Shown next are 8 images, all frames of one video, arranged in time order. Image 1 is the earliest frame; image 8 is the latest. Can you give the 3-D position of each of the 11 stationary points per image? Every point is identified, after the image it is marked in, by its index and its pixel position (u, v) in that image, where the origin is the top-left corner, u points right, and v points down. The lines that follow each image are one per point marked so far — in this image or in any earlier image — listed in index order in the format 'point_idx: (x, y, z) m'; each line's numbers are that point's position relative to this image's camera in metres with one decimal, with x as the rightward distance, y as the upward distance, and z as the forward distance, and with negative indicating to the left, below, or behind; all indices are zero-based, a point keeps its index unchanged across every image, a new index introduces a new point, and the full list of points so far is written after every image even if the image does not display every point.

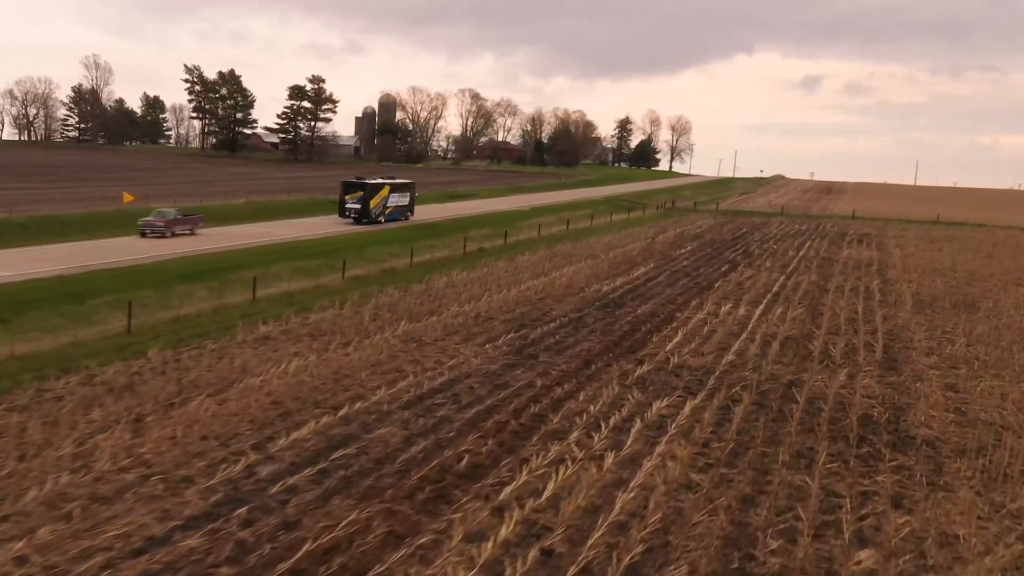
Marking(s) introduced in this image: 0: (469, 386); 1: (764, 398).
0: (-0.5, -1.2, +14.3) m
1: (+3.1, -1.4, +14.3) m
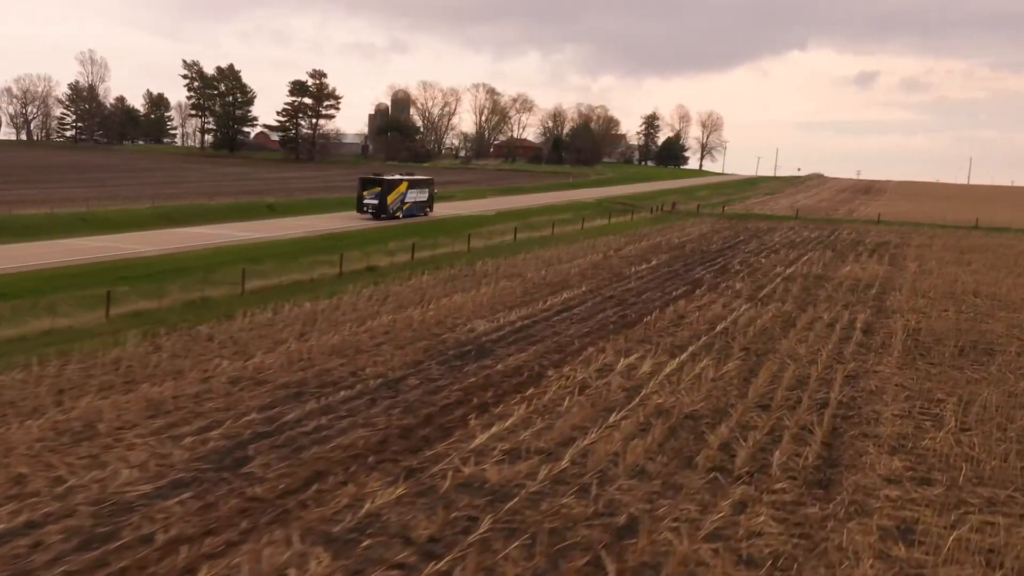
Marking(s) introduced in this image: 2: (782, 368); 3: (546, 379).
0: (-3.4, -1.8, +8.2) m
1: (+0.3, -1.9, +8.1) m
2: (+3.6, -1.1, +15.5) m
3: (+0.4, -1.1, +14.4) m
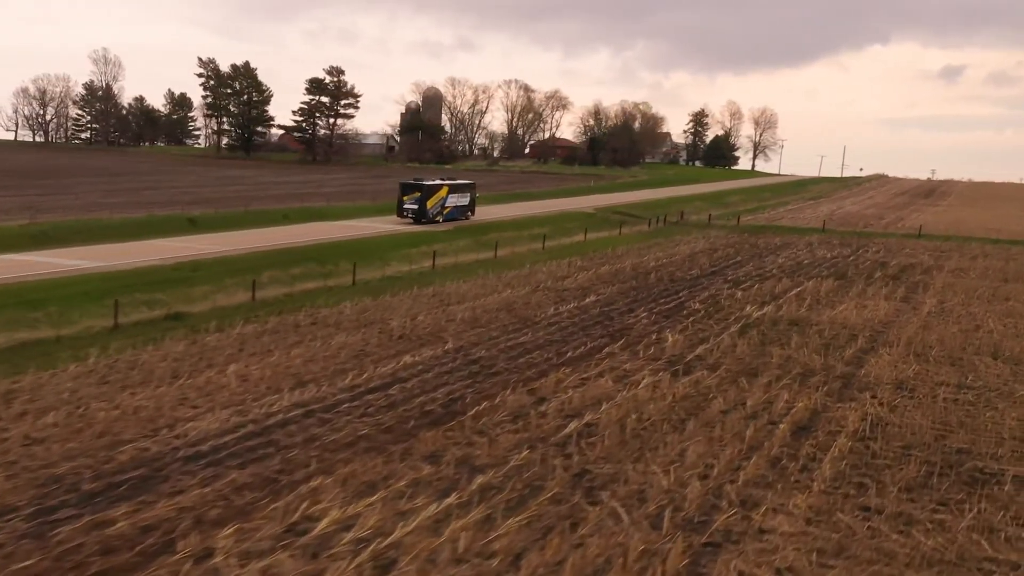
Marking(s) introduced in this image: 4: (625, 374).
0: (-6.8, -2.6, +2.6) m
1: (-3.2, -2.8, +2.2) m
2: (+0.7, -1.9, +9.4) m
3: (-2.6, -2.0, +8.5) m
4: (+1.5, -1.2, +15.7) m
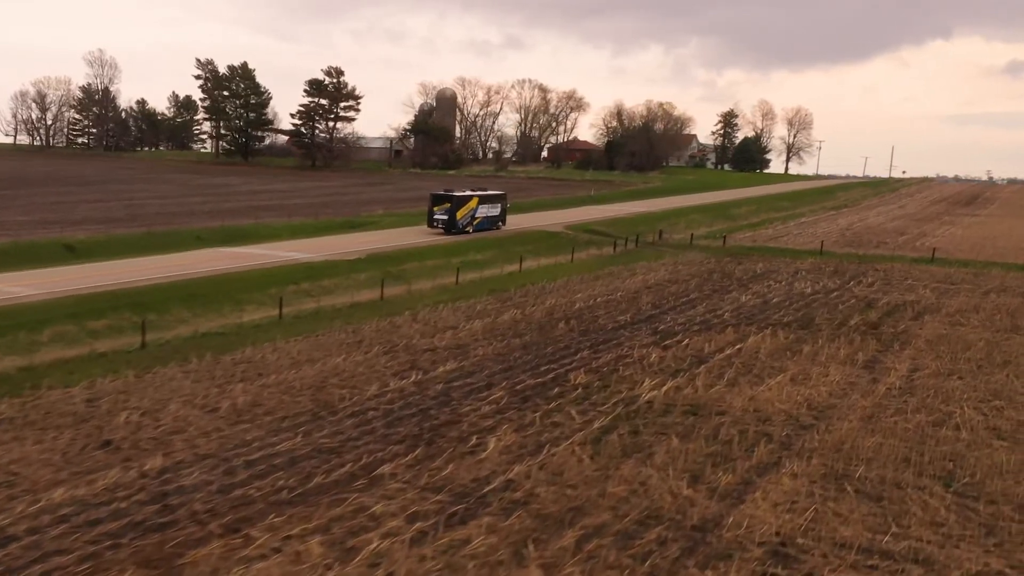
0: (-10.3, -3.6, -2.1) m
1: (-6.7, -3.8, -2.7) m
2: (-2.5, -2.9, +4.2) m
3: (-5.8, -3.0, +3.5) m
4: (-1.3, -2.1, +10.5) m
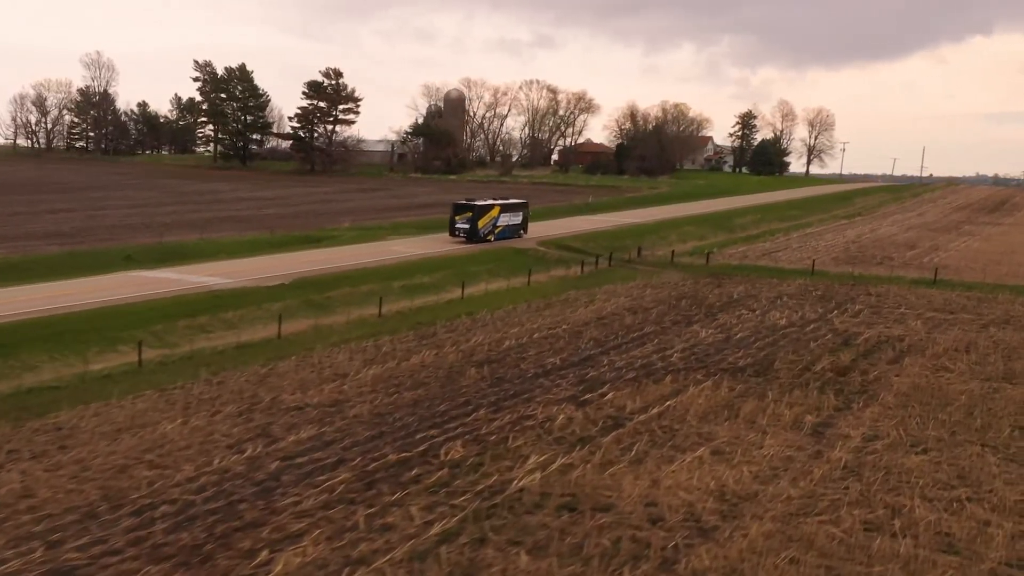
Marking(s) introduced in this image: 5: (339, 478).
0: (-12.6, -4.3, -4.8) m
1: (-9.0, -4.5, -5.5) m
2: (-4.6, -3.6, +1.4) m
3: (-7.9, -3.6, +0.8) m
4: (-3.2, -2.8, +7.6) m
5: (-1.9, -2.1, +12.9) m
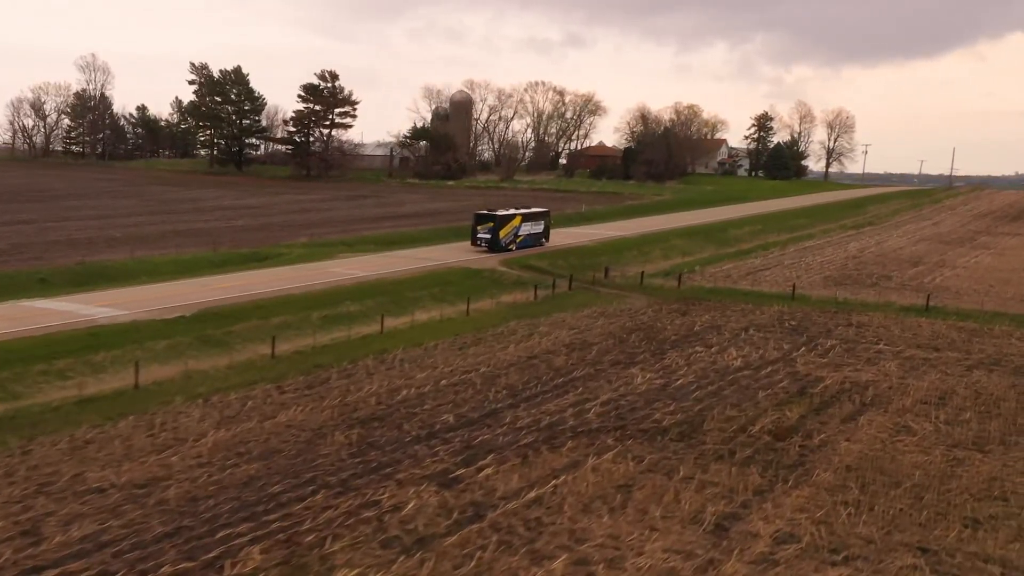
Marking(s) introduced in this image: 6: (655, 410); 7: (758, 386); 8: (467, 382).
0: (-15.0, -4.9, -7.2) m
1: (-11.5, -5.1, -8.0) m
2: (-6.9, -4.3, -1.3) m
3: (-10.2, -4.3, -1.8) m
4: (-5.3, -3.5, +4.9) m
5: (-3.8, -2.8, +10.2) m
6: (+2.2, -1.9, +17.8) m
7: (+4.2, -1.7, +19.5) m
8: (-0.7, -1.6, +19.5) m
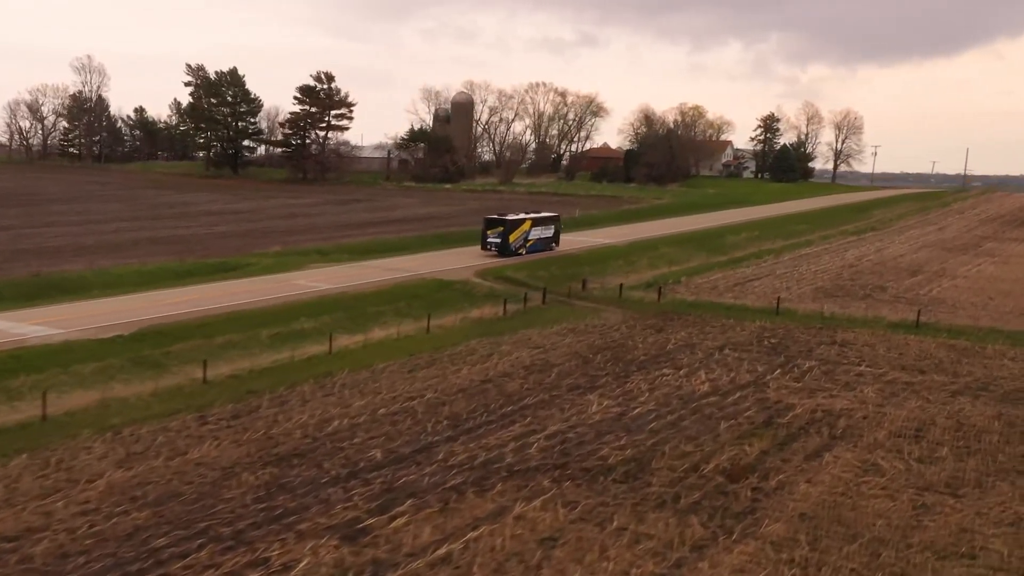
0: (-16.3, -5.3, -8.3) m
1: (-12.8, -5.5, -9.2) m
2: (-8.0, -4.6, -2.6) m
3: (-11.4, -4.6, -3.0) m
4: (-6.4, -3.8, +3.6) m
5: (-4.8, -3.1, +8.8) m
6: (+1.3, -2.2, +16.4) m
7: (+3.3, -2.0, +18.1) m
8: (-1.6, -1.9, +18.1) m
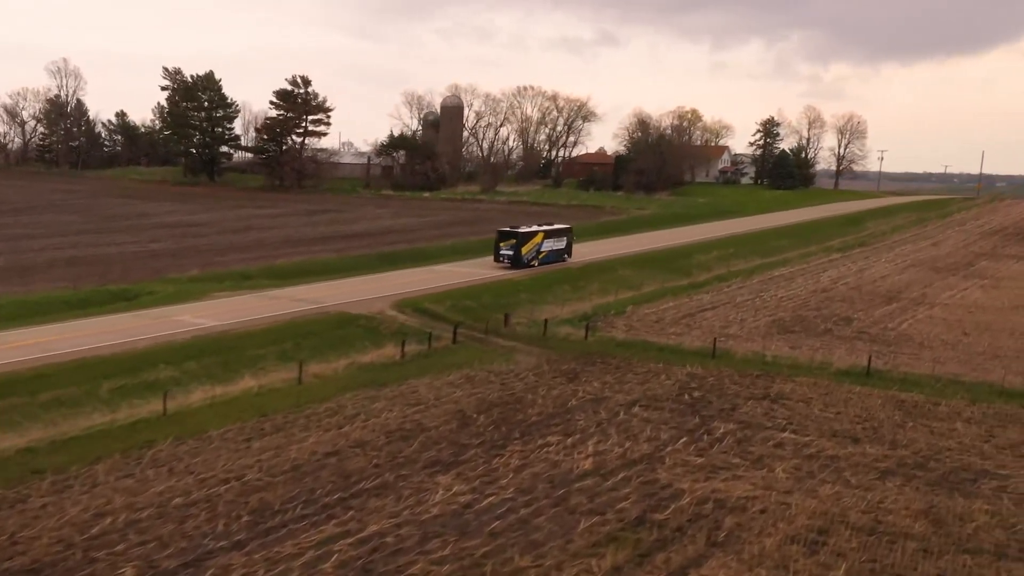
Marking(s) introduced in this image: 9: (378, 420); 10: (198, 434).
0: (-19.2, -6.1, -11.0) m
1: (-15.6, -6.3, -12.0) m
2: (-10.8, -5.5, -5.5) m
3: (-14.1, -5.5, -5.9) m
4: (-9.0, -4.7, +0.7) m
5: (-7.3, -4.0, +5.9) m
6: (-1.0, -3.1, +13.3) m
7: (+1.0, -2.8, +14.9) m
8: (-3.9, -2.8, +15.1) m
9: (-2.2, -2.2, +19.3) m
10: (-4.9, -2.2, +18.0) m
